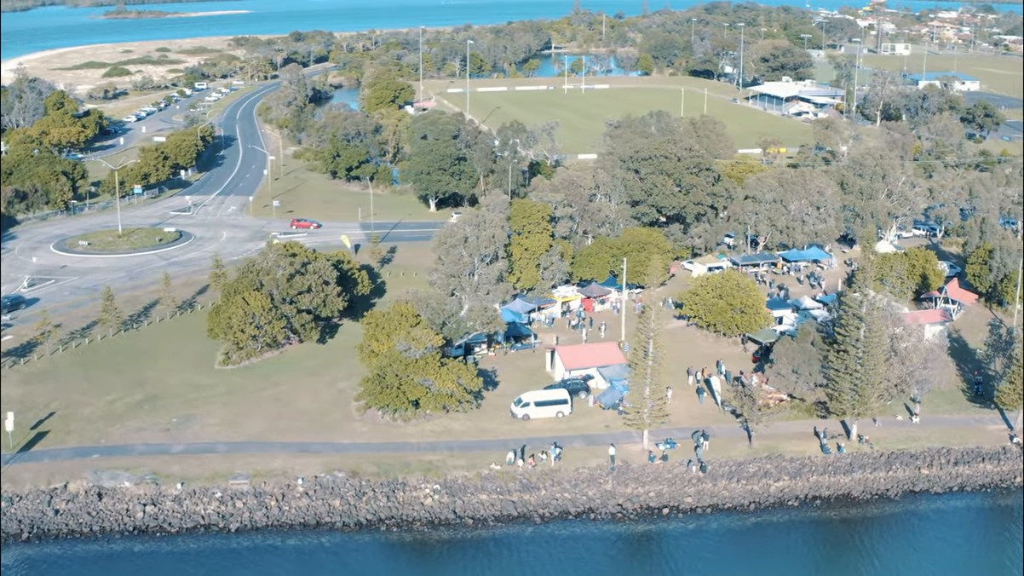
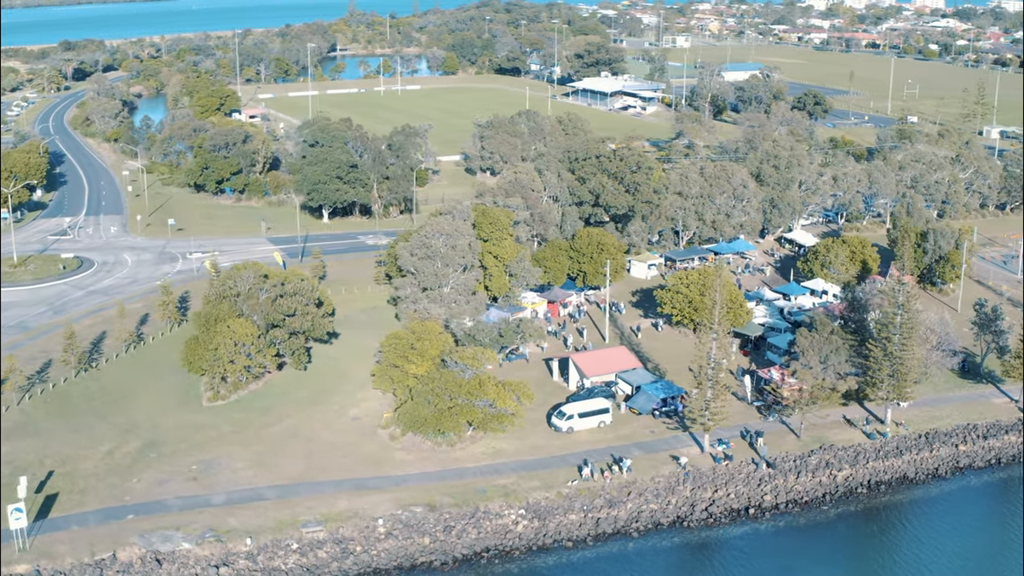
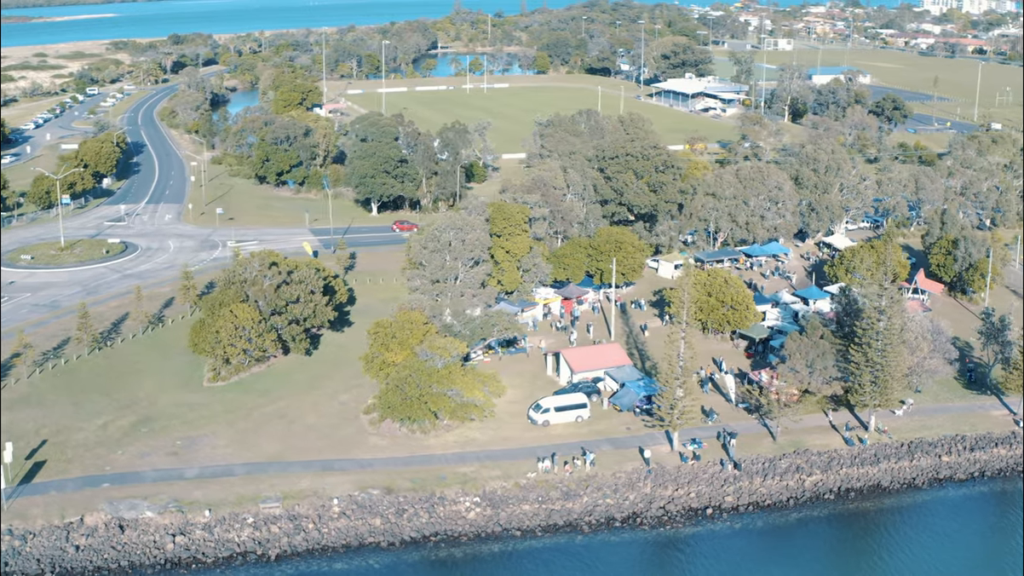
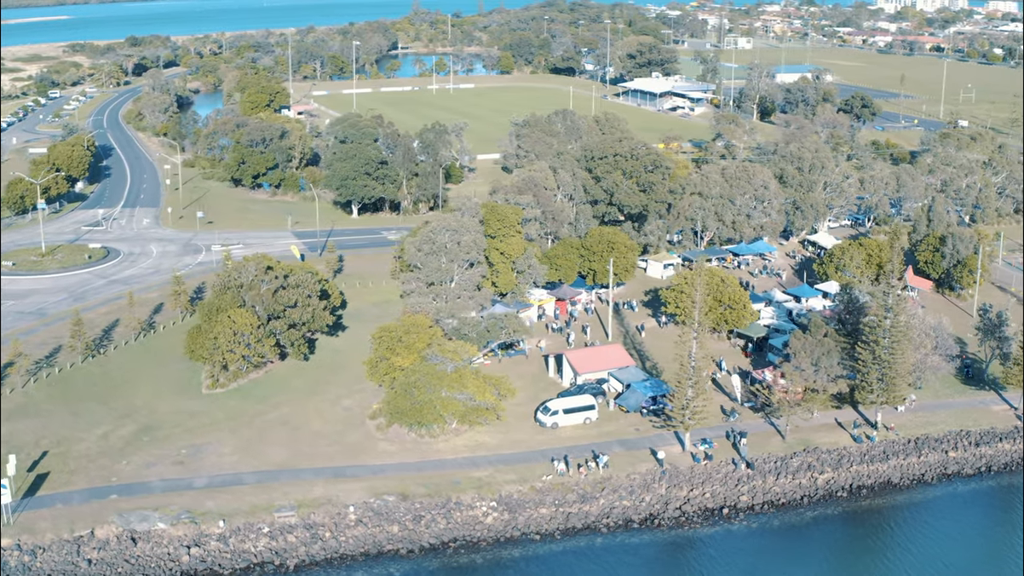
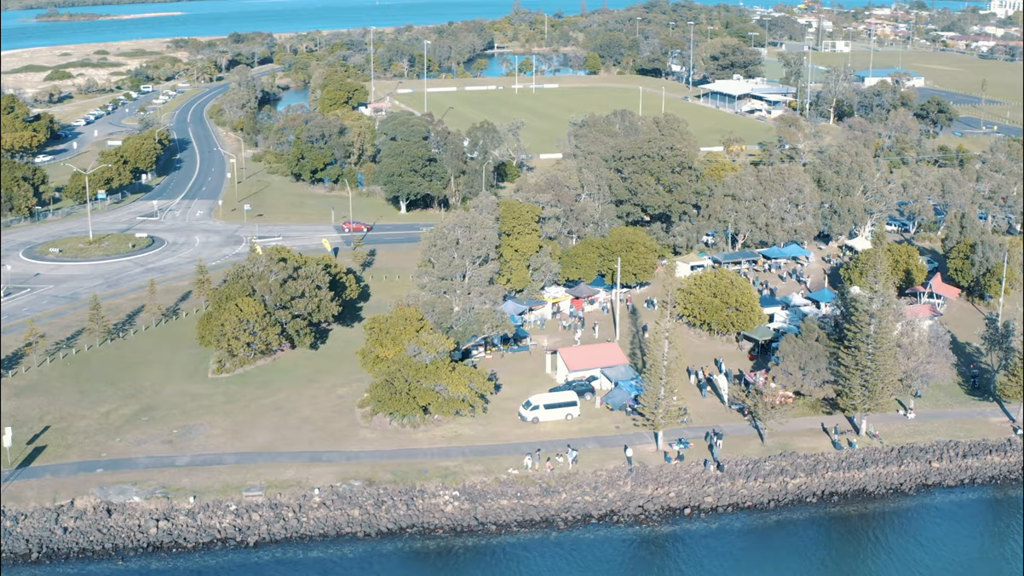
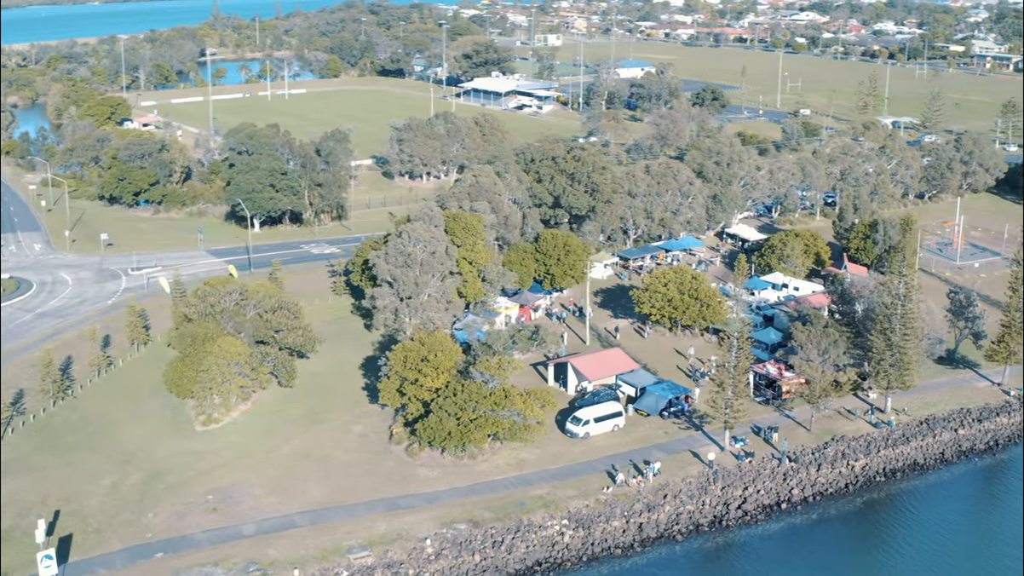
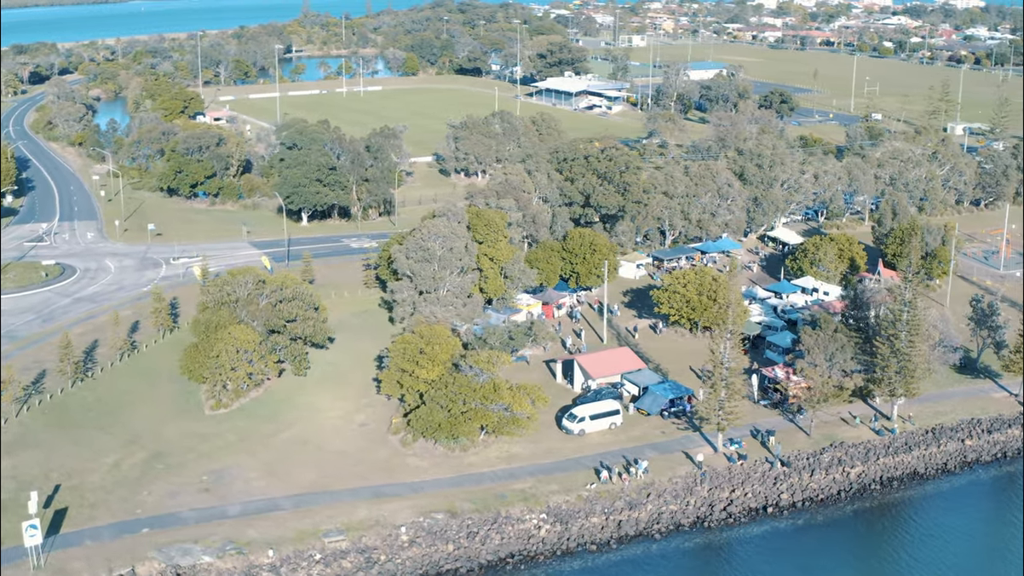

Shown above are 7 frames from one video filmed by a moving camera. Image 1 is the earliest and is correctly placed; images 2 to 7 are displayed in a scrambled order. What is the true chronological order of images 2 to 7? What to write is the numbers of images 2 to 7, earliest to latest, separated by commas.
5, 3, 4, 2, 7, 6
